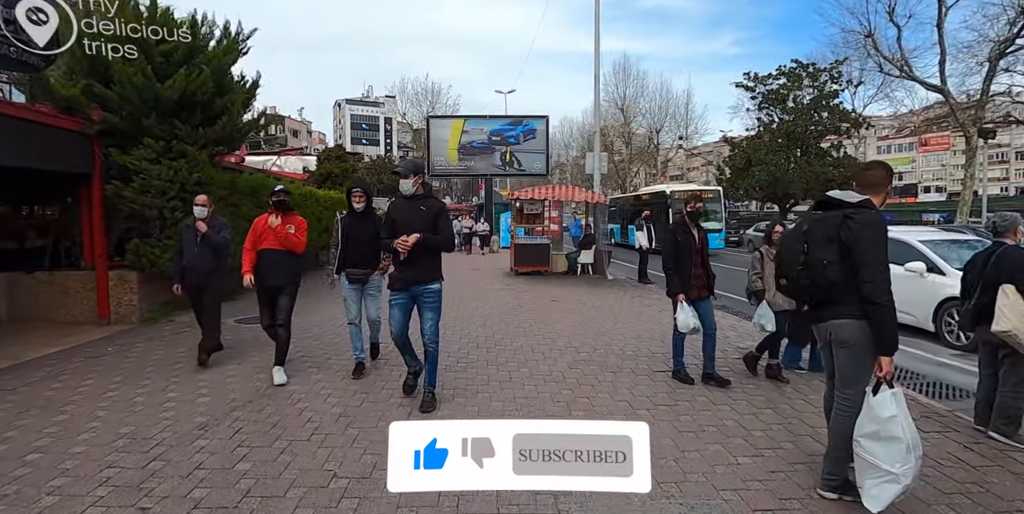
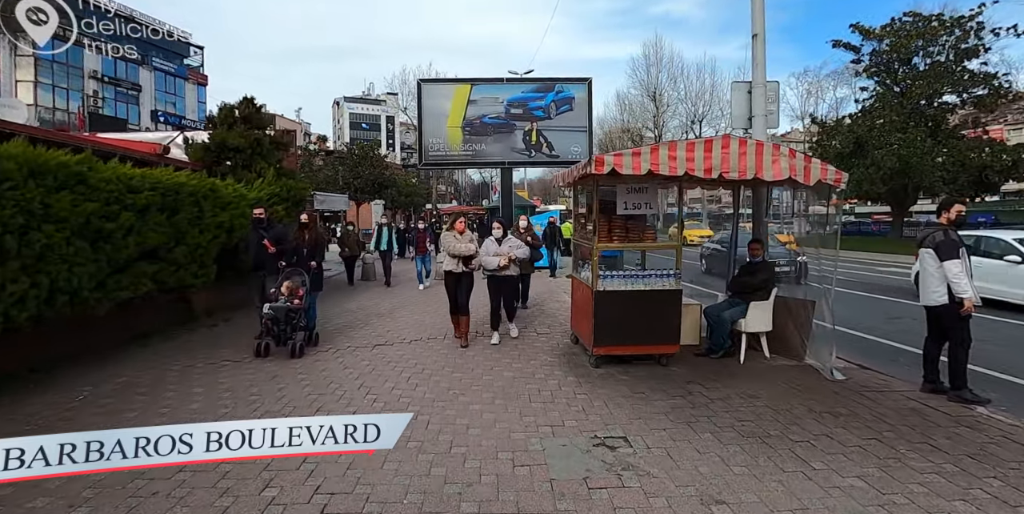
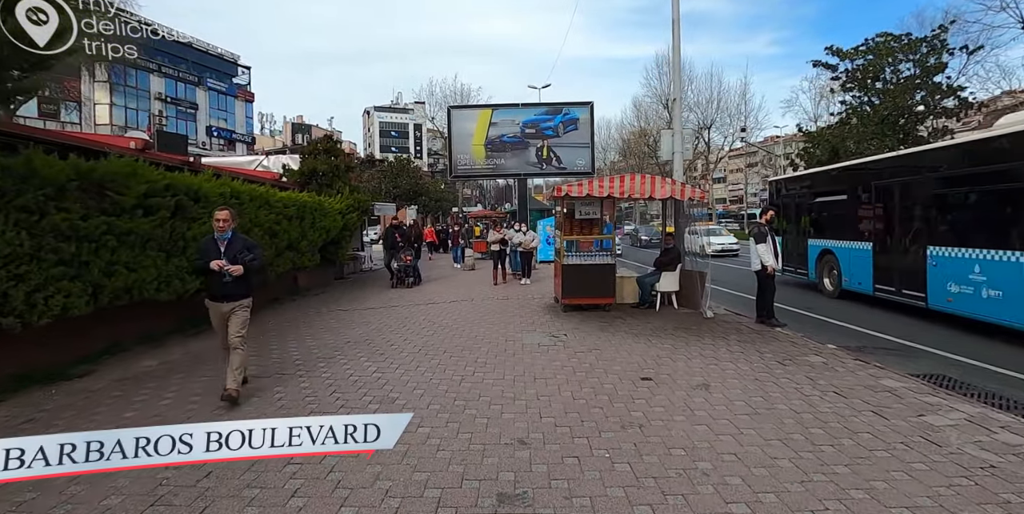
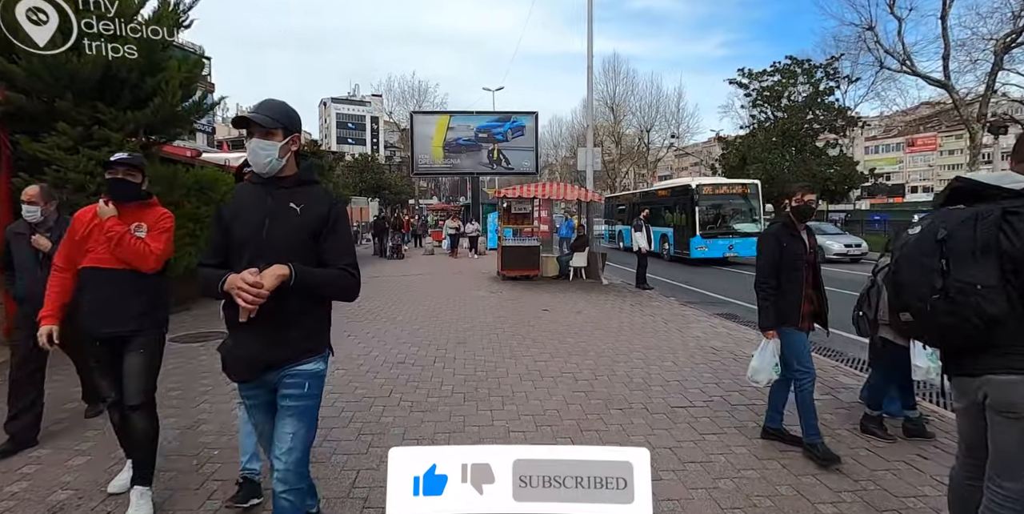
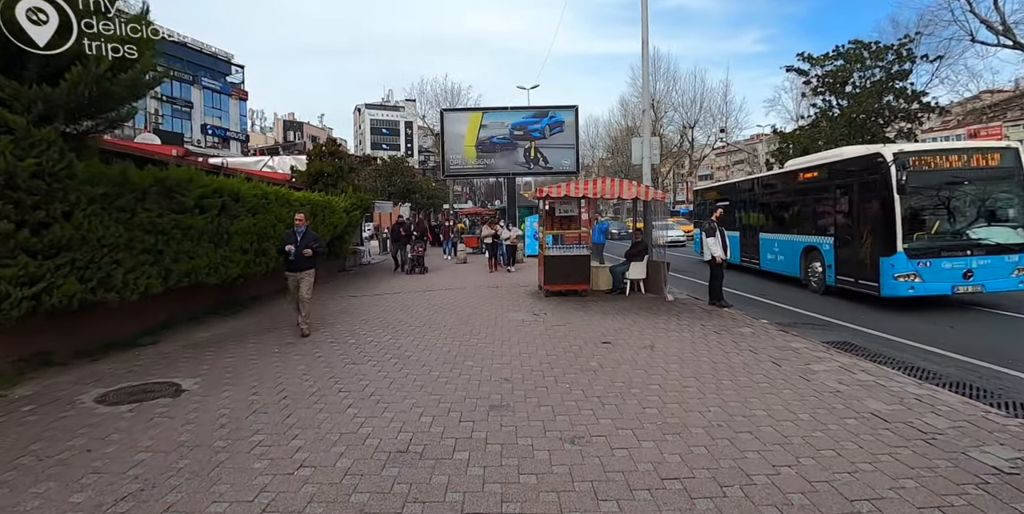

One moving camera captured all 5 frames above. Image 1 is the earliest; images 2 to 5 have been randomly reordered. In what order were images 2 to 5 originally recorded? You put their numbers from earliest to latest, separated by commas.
4, 5, 3, 2
